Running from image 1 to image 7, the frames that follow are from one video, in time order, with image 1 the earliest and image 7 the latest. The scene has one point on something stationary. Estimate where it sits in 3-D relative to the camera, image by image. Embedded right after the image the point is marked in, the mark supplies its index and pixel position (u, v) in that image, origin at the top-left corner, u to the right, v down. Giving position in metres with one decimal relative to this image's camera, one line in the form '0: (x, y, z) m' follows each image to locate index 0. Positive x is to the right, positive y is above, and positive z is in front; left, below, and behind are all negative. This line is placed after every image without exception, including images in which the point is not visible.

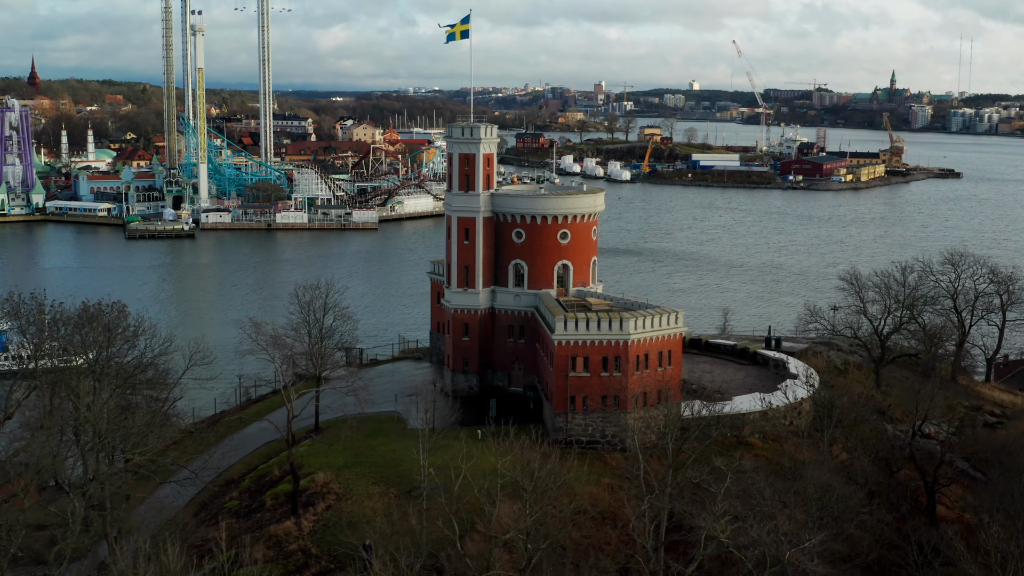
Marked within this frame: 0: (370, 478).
0: (-2.4, -3.3, +18.1) m
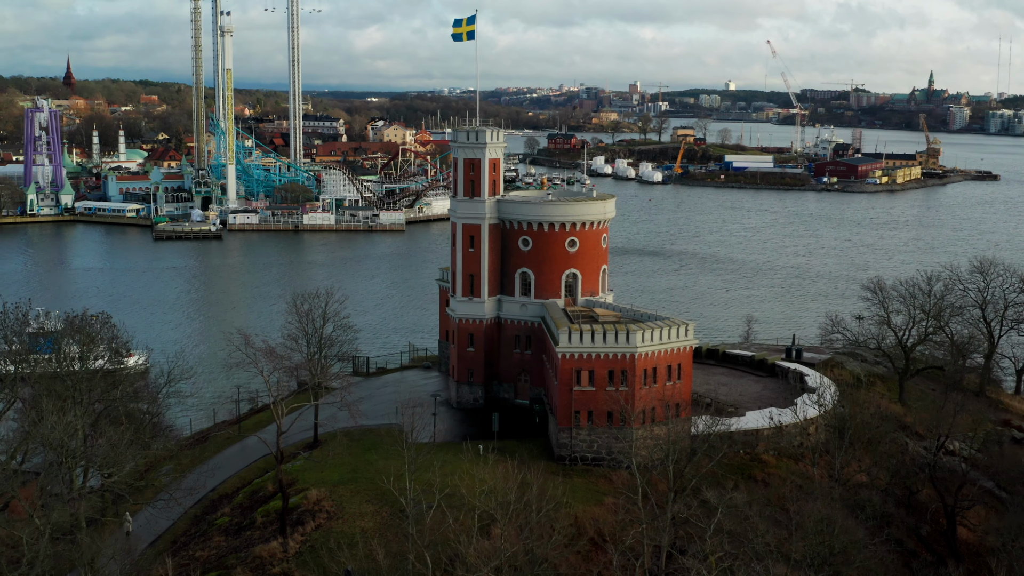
0: (-2.4, -3.5, +17.5) m
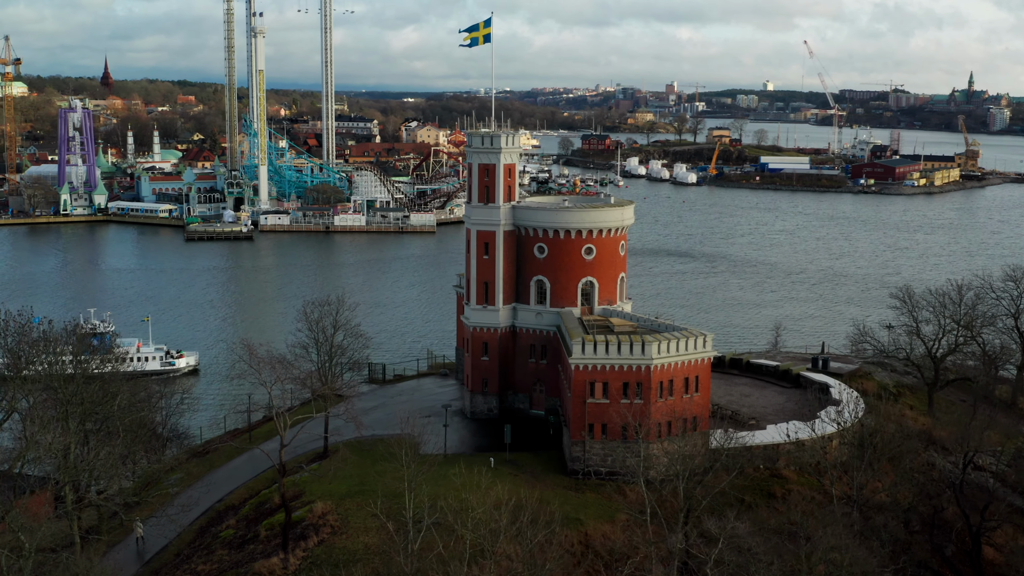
0: (-2.3, -3.6, +17.1) m
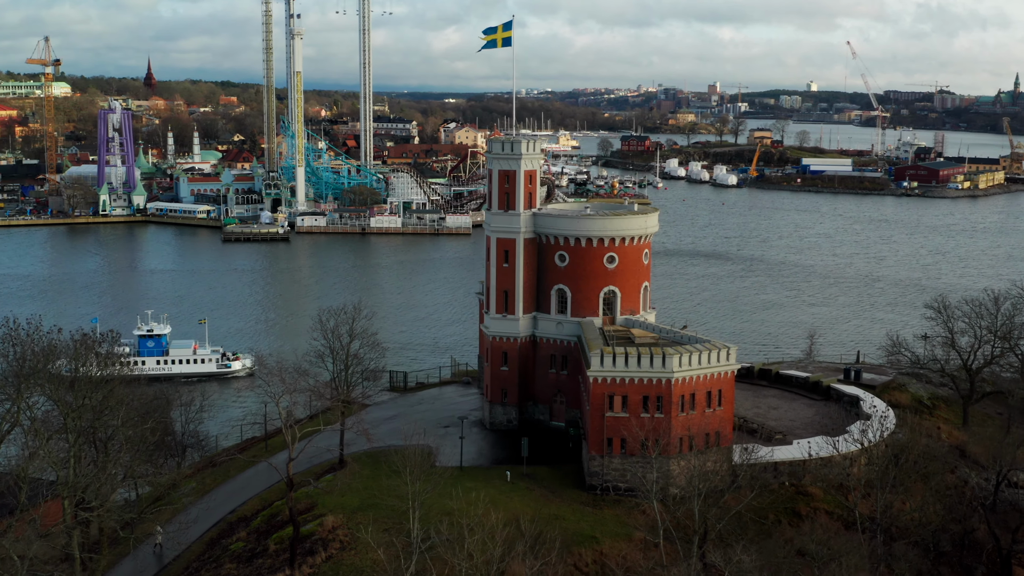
0: (-2.1, -3.8, +16.7) m
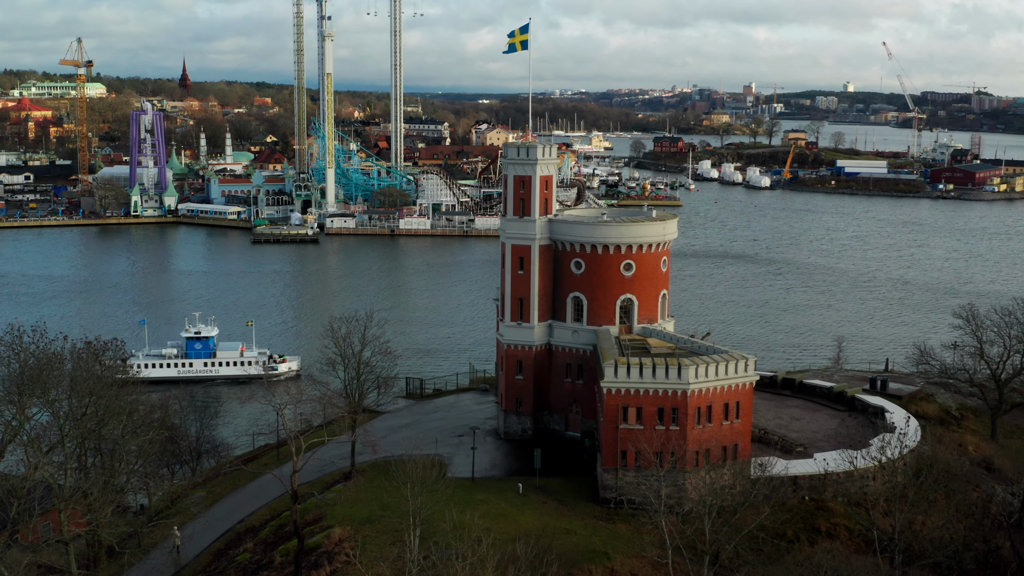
0: (-1.9, -3.9, +16.4) m
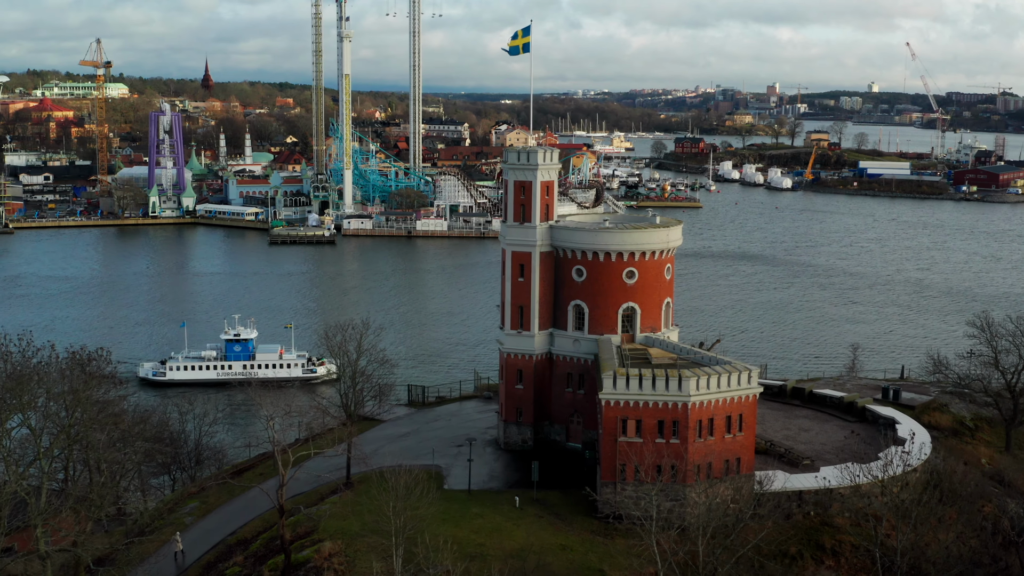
0: (-2.1, -4.1, +16.0) m
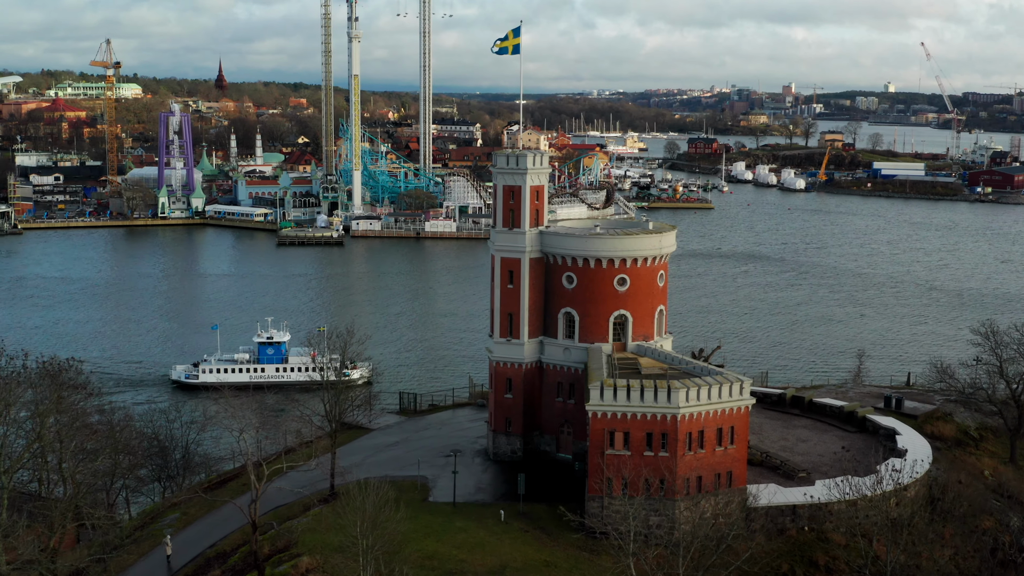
0: (-2.3, -4.2, +15.6) m
